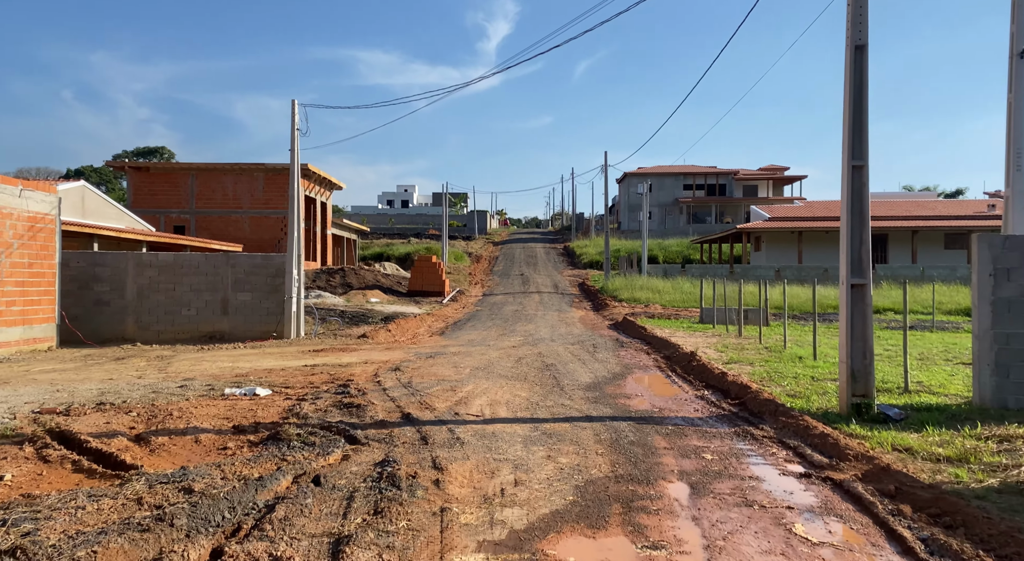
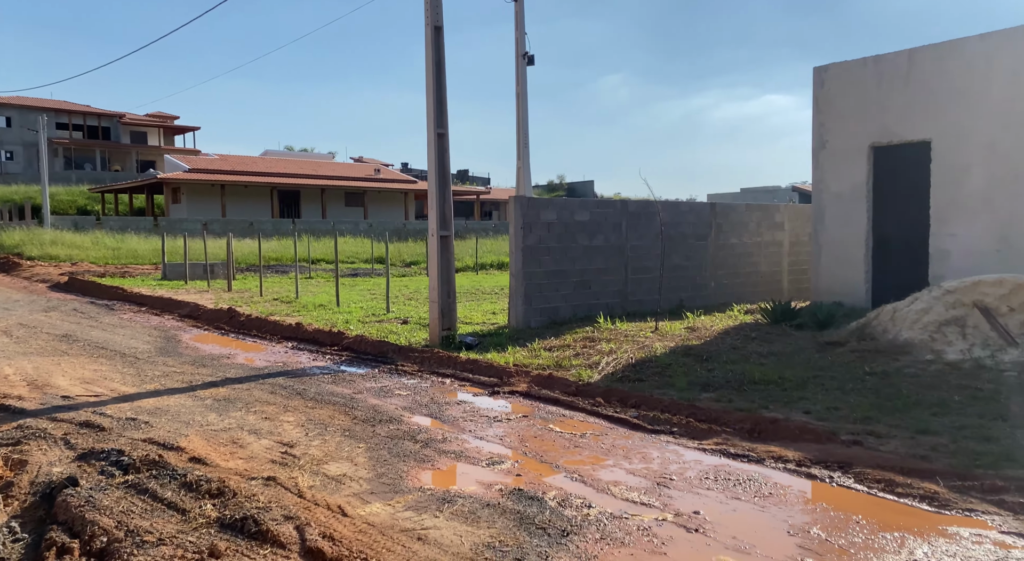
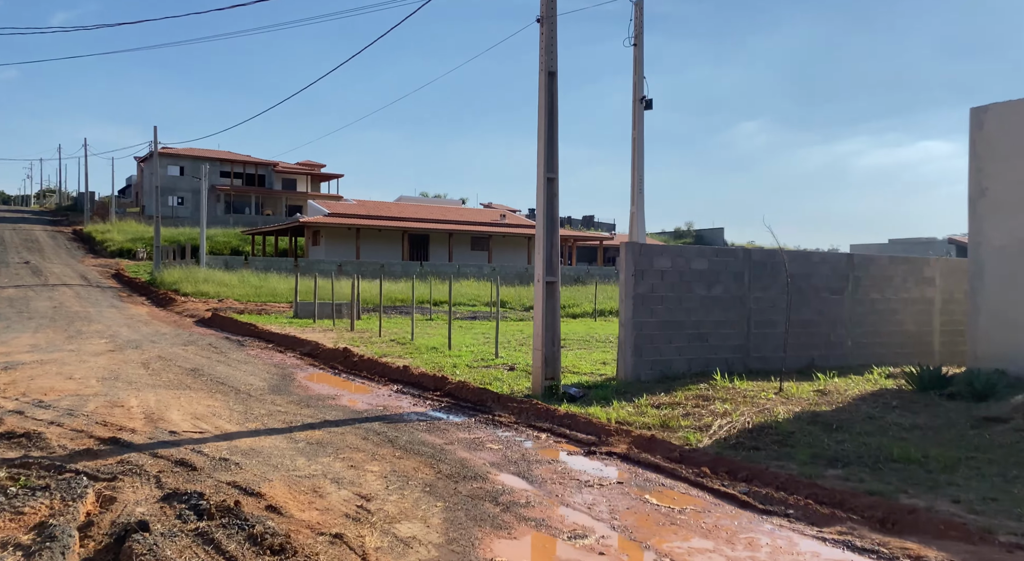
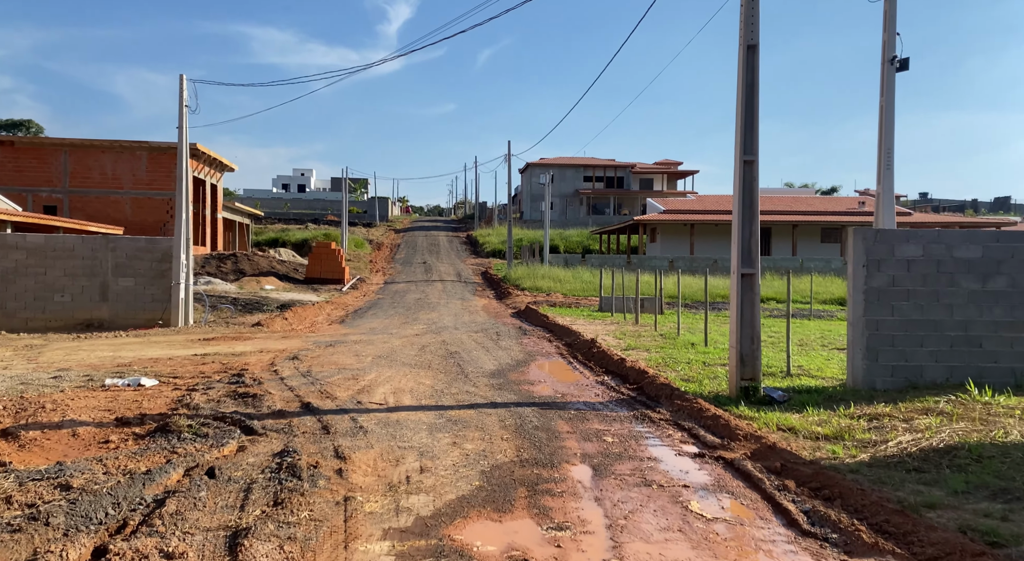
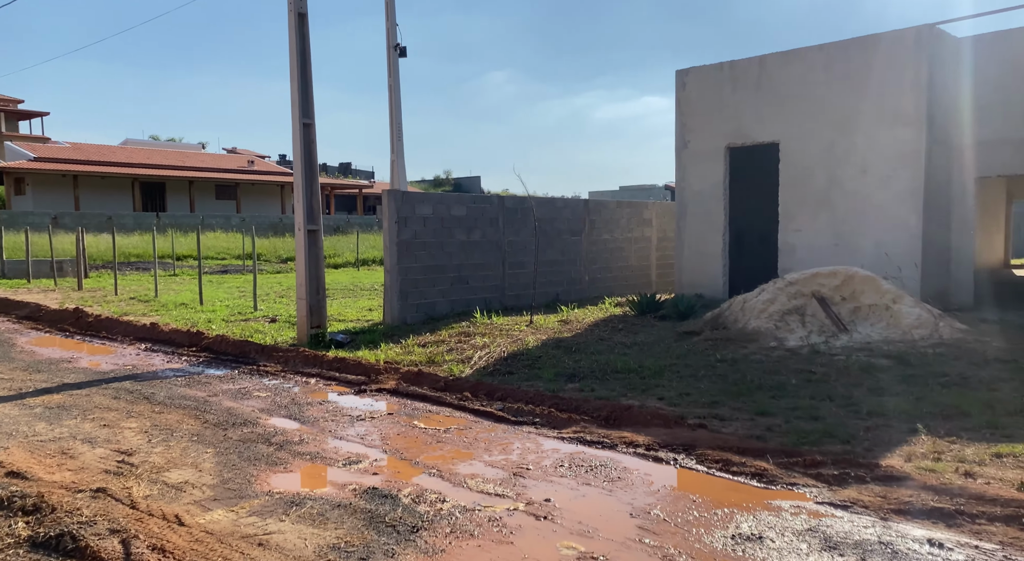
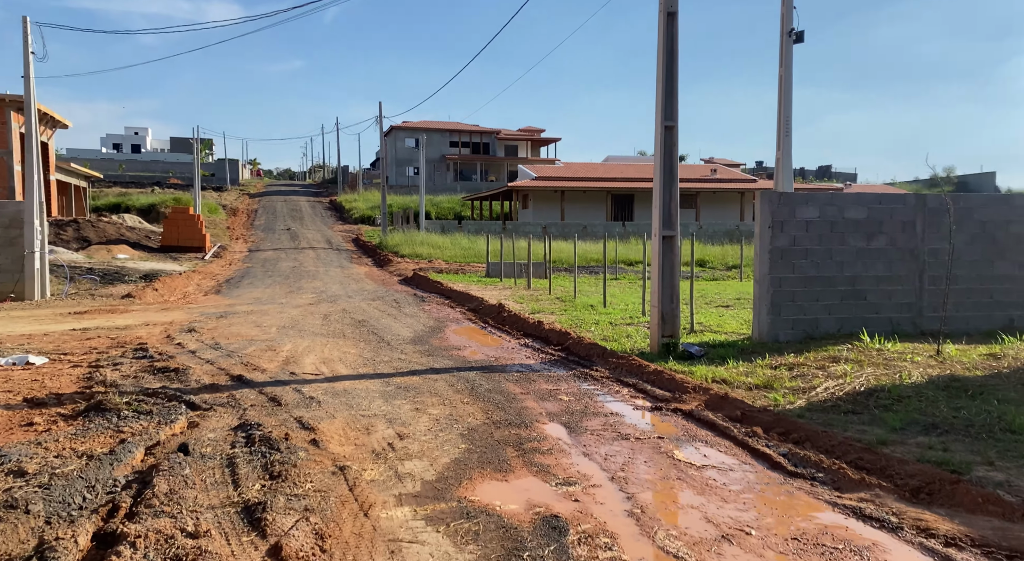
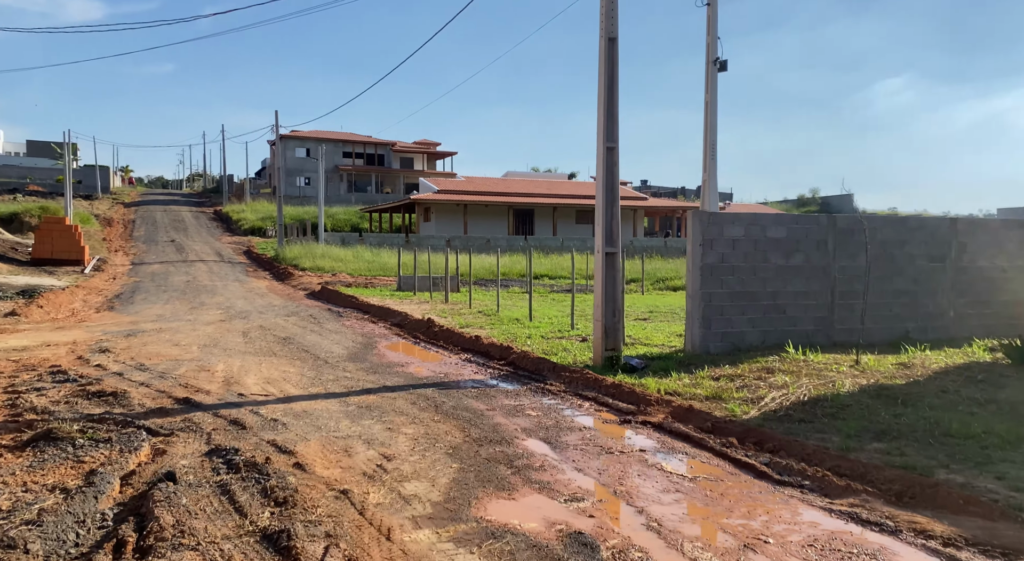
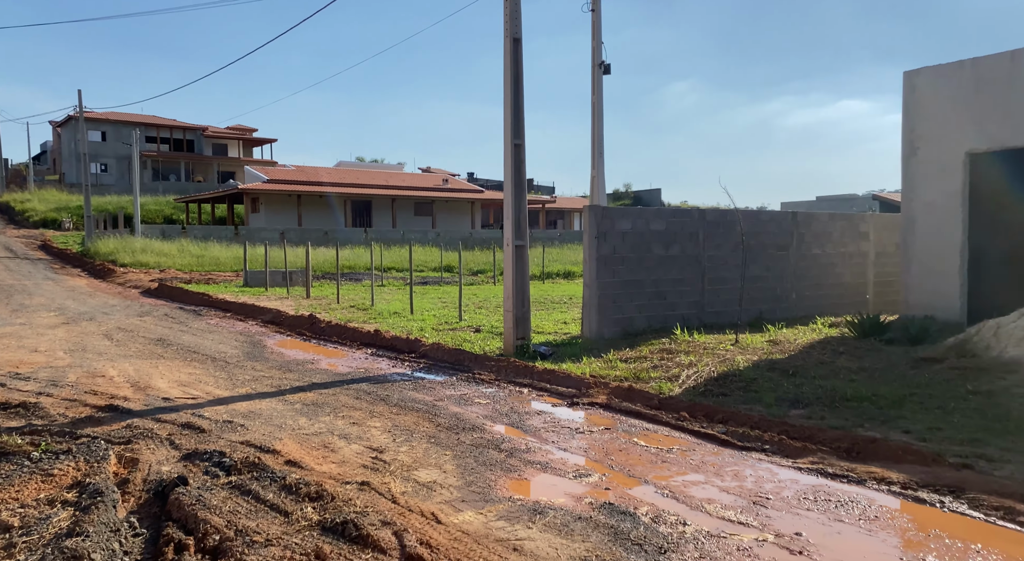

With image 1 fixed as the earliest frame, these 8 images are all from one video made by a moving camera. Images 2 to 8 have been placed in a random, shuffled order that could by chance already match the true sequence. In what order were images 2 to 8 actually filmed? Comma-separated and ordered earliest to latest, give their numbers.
4, 6, 7, 3, 8, 2, 5
